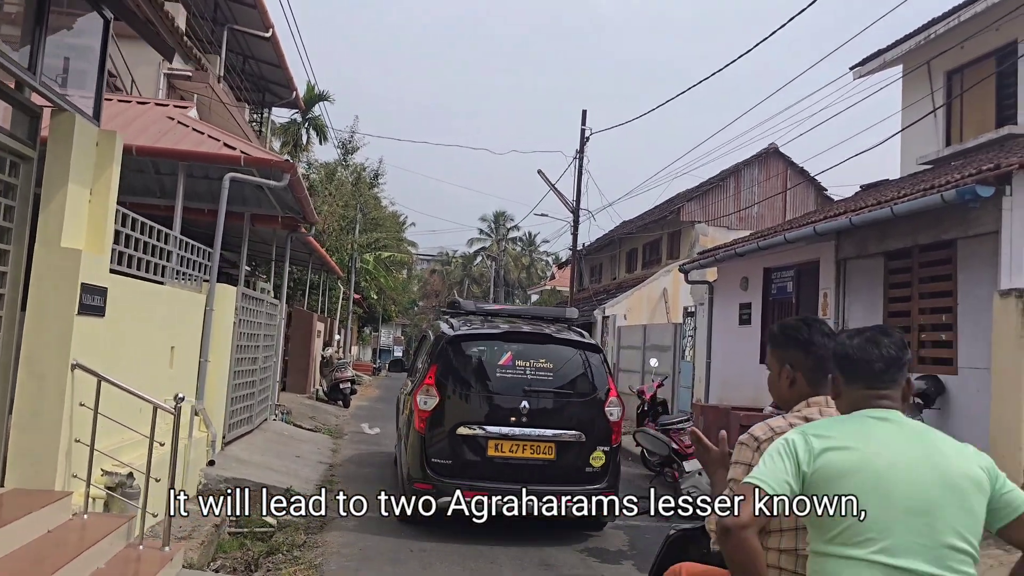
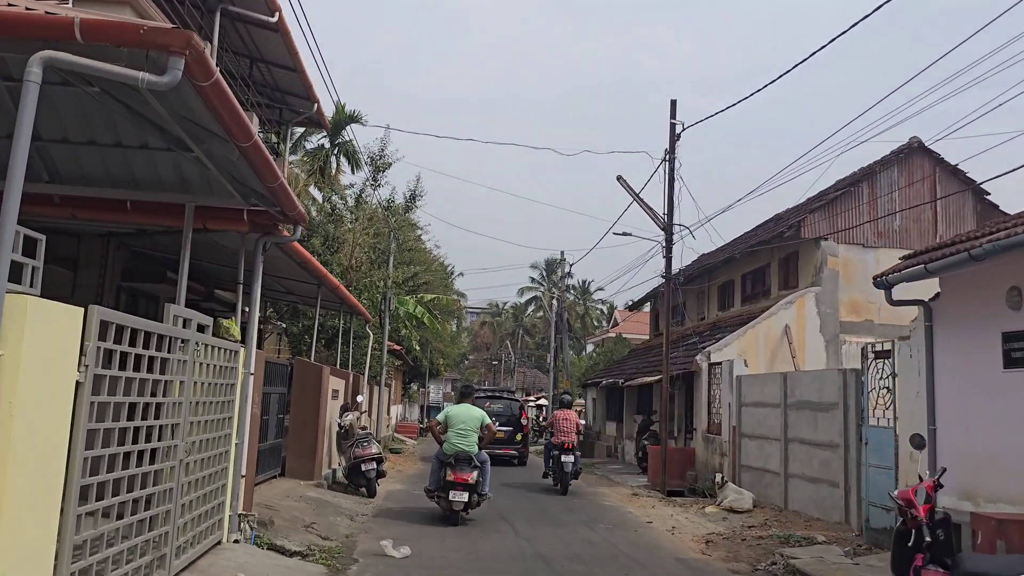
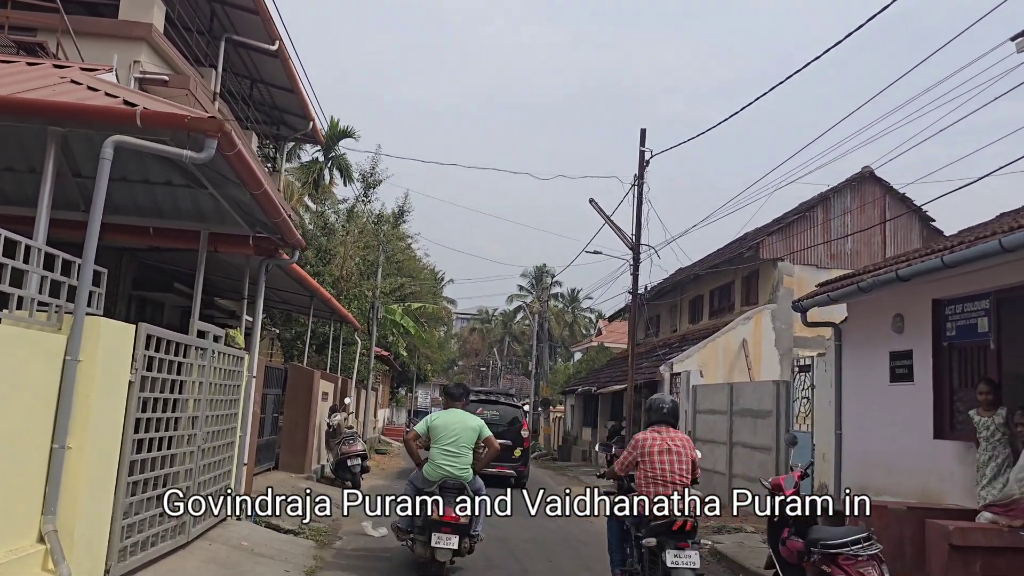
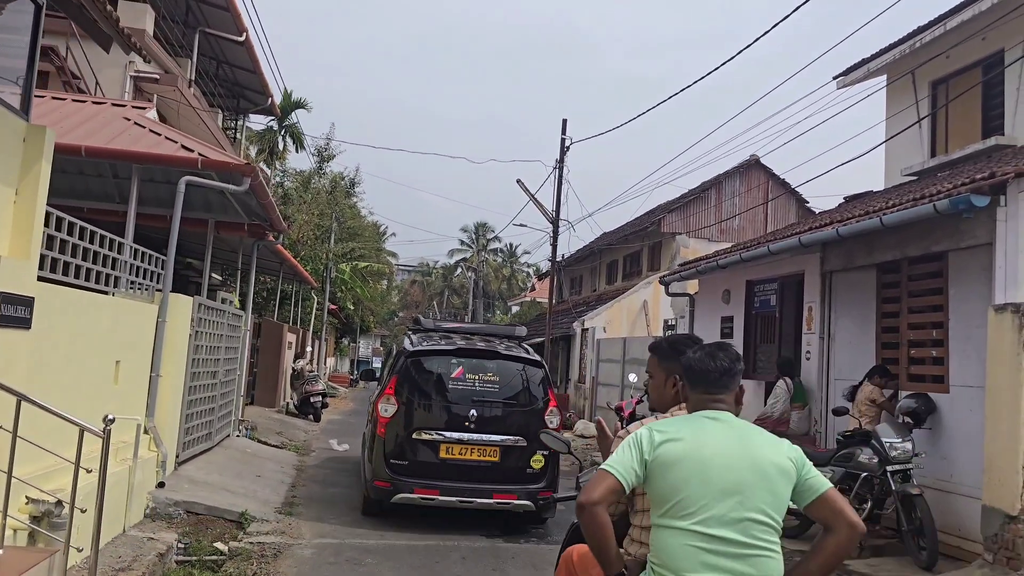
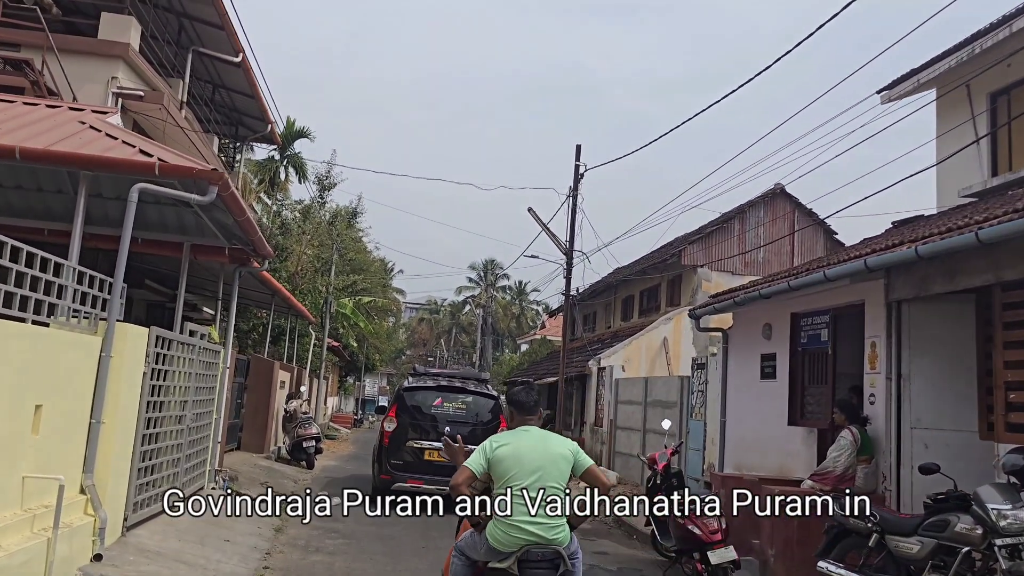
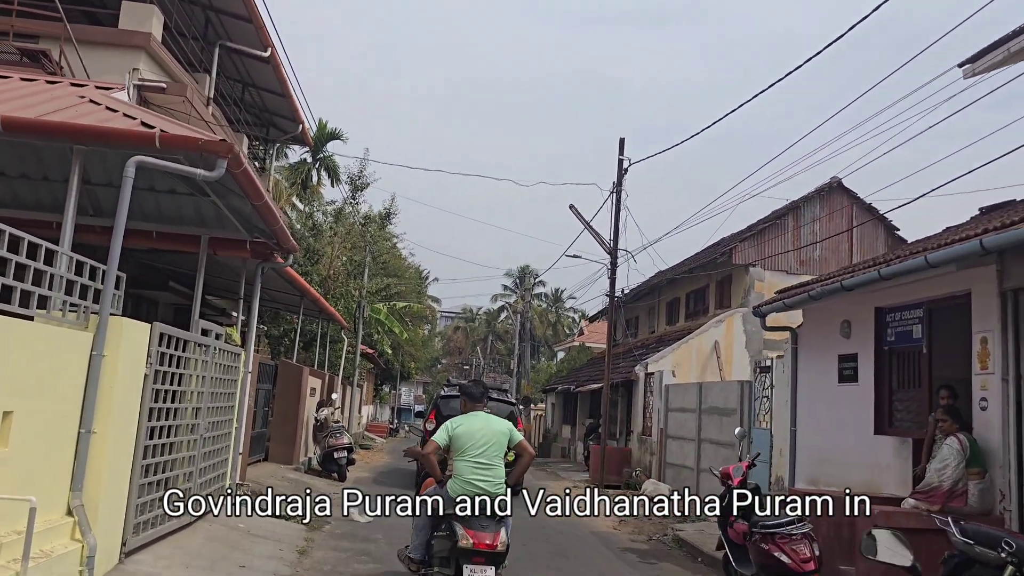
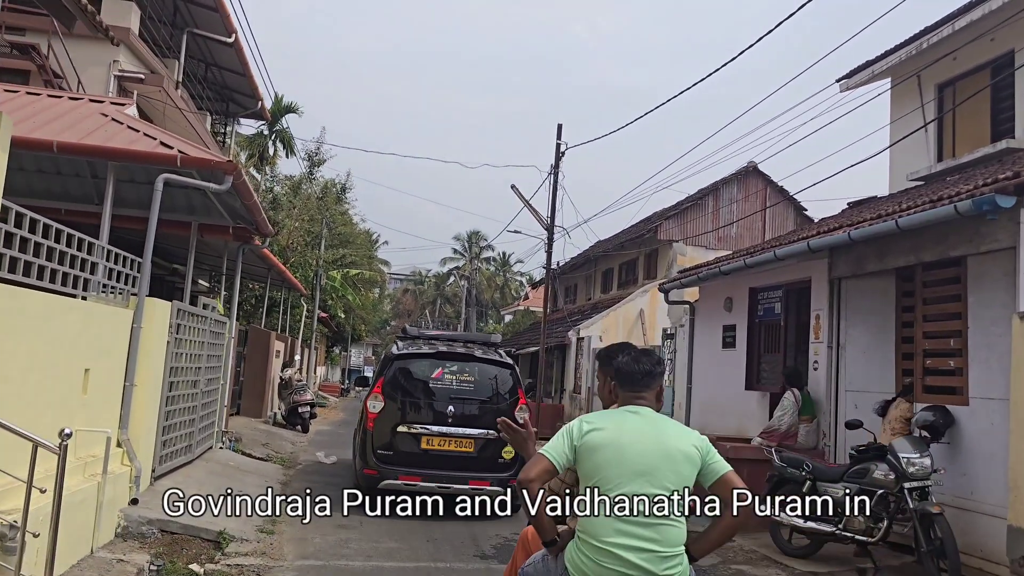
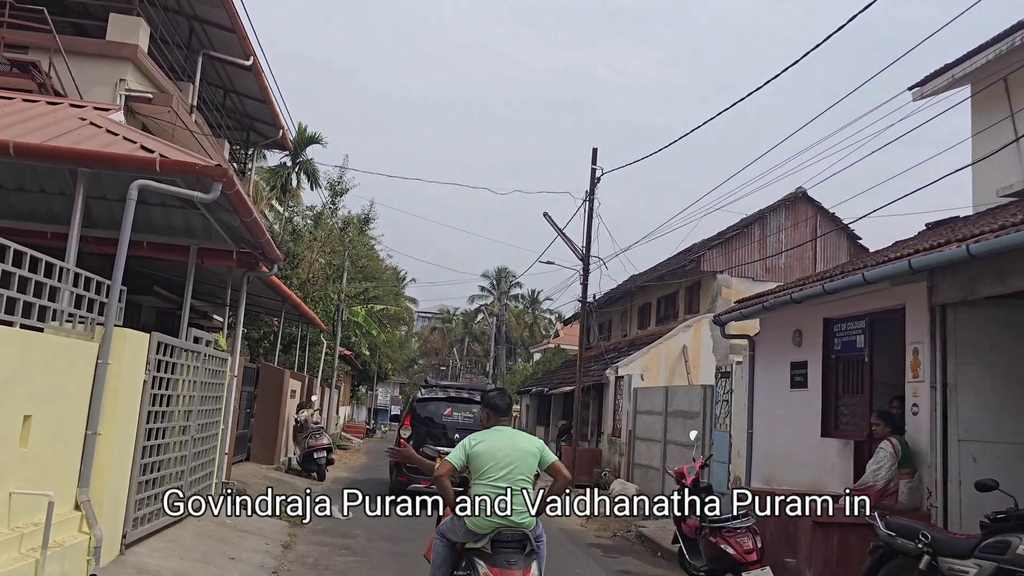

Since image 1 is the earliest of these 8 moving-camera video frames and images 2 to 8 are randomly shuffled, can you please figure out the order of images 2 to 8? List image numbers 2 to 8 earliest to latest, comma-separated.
4, 7, 5, 8, 6, 3, 2
